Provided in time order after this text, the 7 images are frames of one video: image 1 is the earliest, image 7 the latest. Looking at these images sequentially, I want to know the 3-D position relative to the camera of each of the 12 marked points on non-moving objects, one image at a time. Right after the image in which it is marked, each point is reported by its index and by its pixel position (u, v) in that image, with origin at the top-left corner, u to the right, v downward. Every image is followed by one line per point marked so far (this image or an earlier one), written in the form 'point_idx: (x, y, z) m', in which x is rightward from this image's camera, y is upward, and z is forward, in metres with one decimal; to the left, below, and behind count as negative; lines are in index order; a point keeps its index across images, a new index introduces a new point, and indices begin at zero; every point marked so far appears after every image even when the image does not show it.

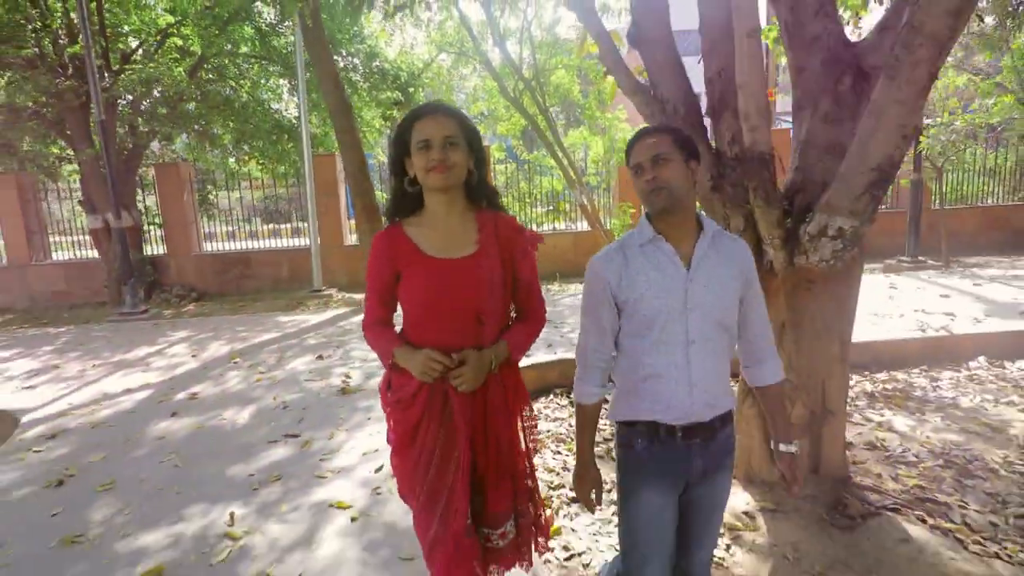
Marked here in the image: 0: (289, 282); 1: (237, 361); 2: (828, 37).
0: (-3.8, +0.1, +10.9) m
1: (-2.4, -0.6, +5.6) m
2: (+1.5, +1.2, +3.0) m
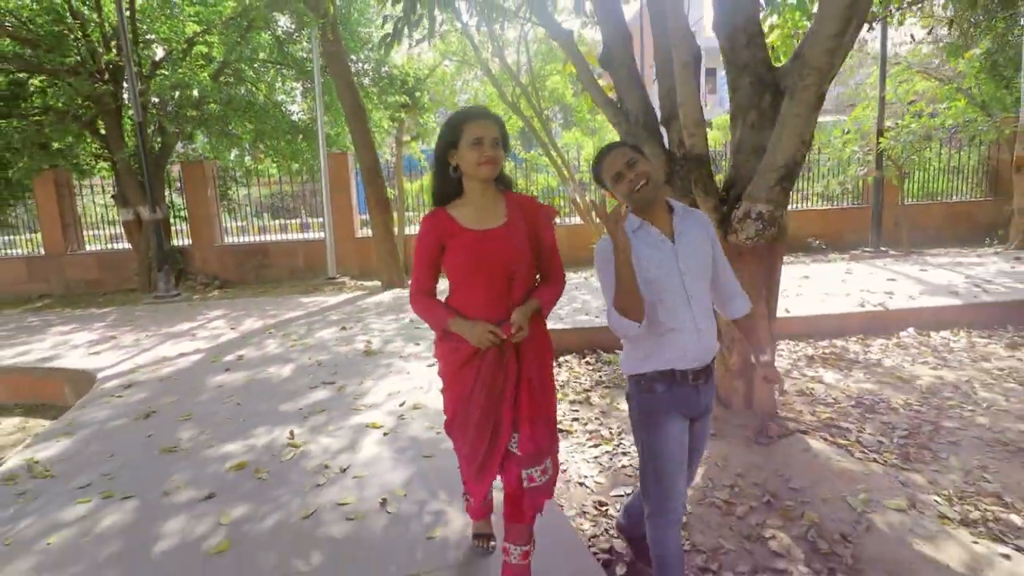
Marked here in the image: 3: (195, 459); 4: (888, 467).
0: (-3.9, +0.3, +11.8) m
1: (-2.4, -0.4, +6.5) m
2: (+1.5, +1.4, +3.9) m
3: (-1.8, -0.9, +3.6) m
4: (+2.1, -1.0, +3.5) m
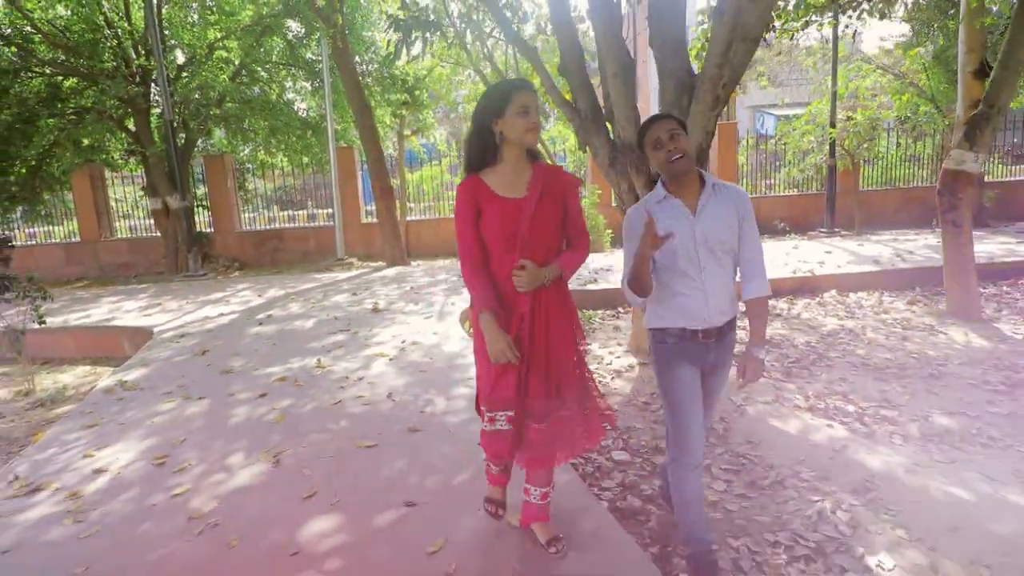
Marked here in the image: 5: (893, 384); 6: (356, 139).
0: (-4.0, +0.7, +12.9) m
1: (-2.6, -0.1, +7.6) m
2: (+1.3, +1.7, +5.0) m
3: (-2.0, -0.6, +4.7) m
4: (+1.9, -0.7, +4.6) m
5: (+2.7, -0.7, +4.5) m
6: (-3.5, +3.3, +14.2) m
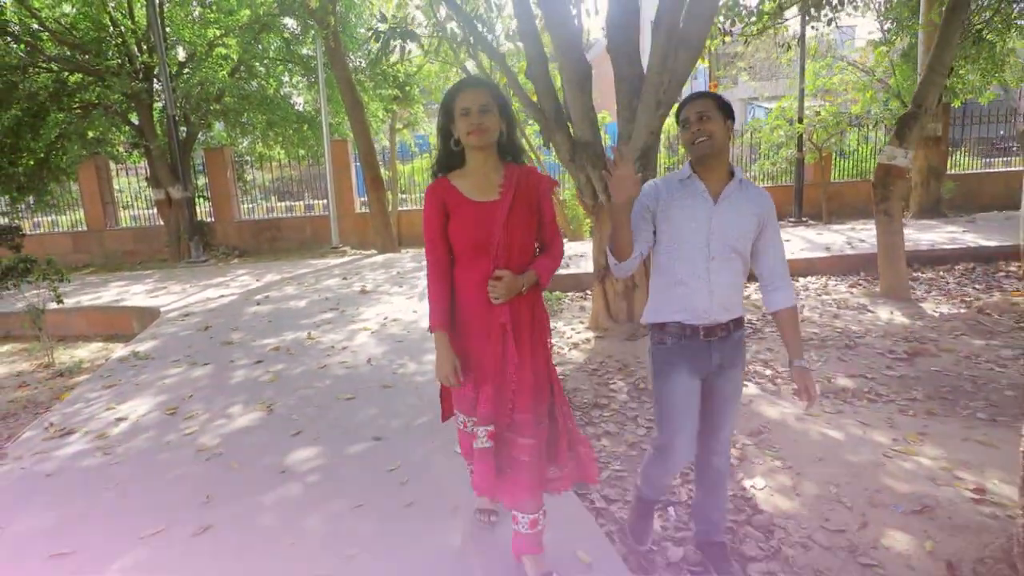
0: (-4.3, +1.0, +13.5) m
1: (-2.9, +0.1, +8.2) m
2: (+1.0, +1.9, +5.6) m
3: (-2.2, -0.5, +5.3) m
4: (+1.6, -0.5, +5.3) m
5: (+2.4, -0.5, +5.1) m
6: (-3.8, +3.6, +14.8) m
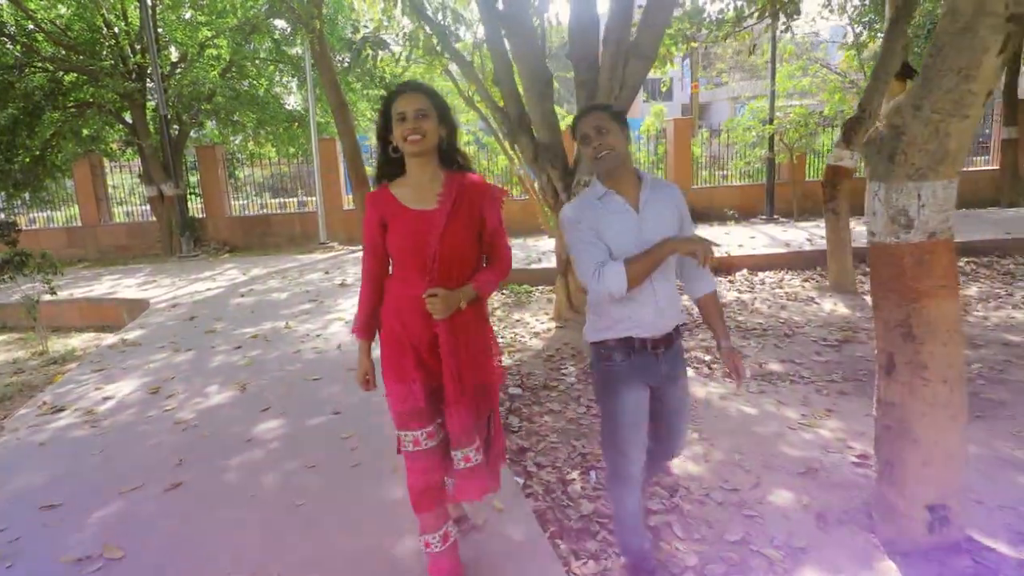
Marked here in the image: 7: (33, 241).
0: (-4.6, +1.1, +13.9) m
1: (-3.2, +0.2, +8.6) m
2: (+0.7, +1.9, +6.0) m
3: (-2.6, -0.4, +5.7) m
4: (+1.3, -0.5, +5.7) m
5: (+2.1, -0.5, +5.5) m
6: (-4.2, +3.8, +15.1) m
7: (-10.1, +1.0, +13.3) m
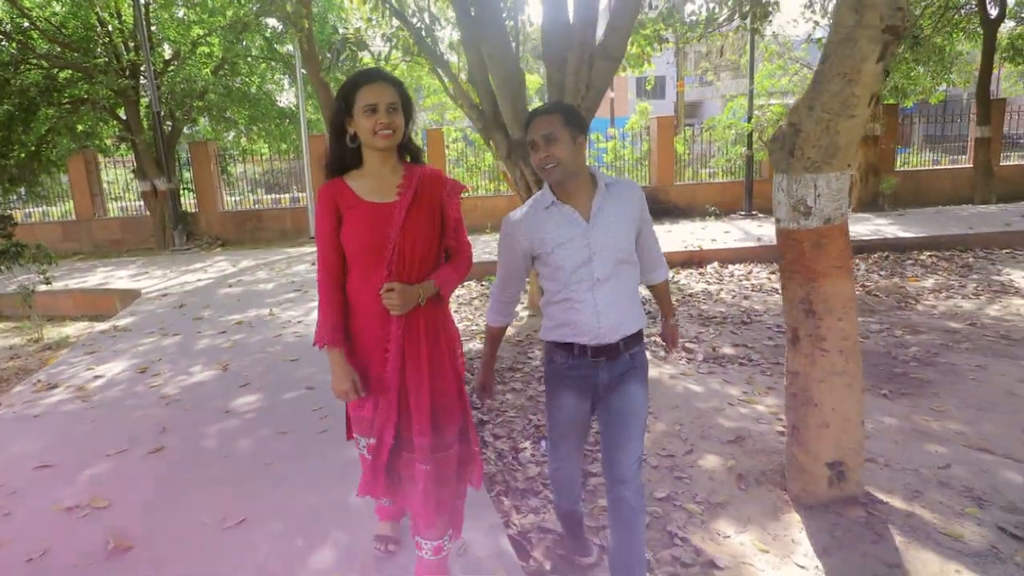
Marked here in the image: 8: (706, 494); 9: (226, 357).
0: (-4.9, +1.2, +14.2) m
1: (-3.5, +0.3, +8.9) m
2: (+0.4, +2.0, +6.3) m
3: (-2.8, -0.3, +6.0) m
4: (+1.0, -0.4, +6.0) m
5: (+1.8, -0.4, +5.8) m
6: (-4.4, +3.9, +15.4) m
7: (-10.4, +1.2, +13.6) m
8: (+1.0, -1.0, +3.2) m
9: (-2.2, -0.5, +4.8) m
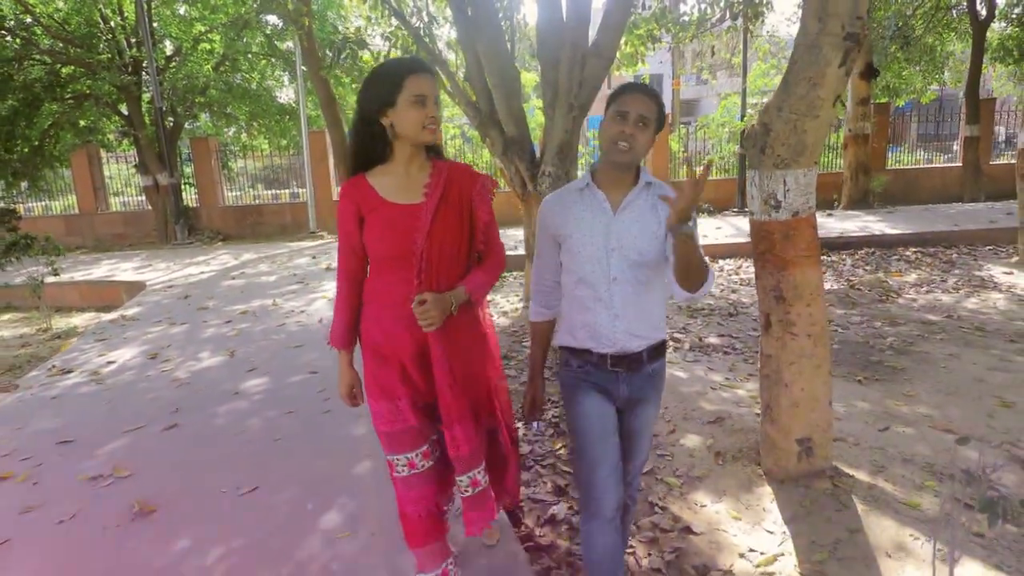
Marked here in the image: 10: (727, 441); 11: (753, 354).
0: (-5.0, +1.4, +14.4) m
1: (-3.6, +0.4, +9.1) m
2: (+0.4, +2.1, +6.5) m
3: (-2.9, -0.2, +6.2) m
4: (+1.0, -0.3, +6.2) m
5: (+1.8, -0.3, +6.1) m
6: (-4.5, +4.0, +15.6) m
7: (-10.5, +1.3, +13.8) m
8: (+0.9, -1.0, +3.4) m
9: (-2.2, -0.5, +5.0) m
10: (+1.2, -0.9, +3.6) m
11: (+1.9, -0.5, +5.1) m
